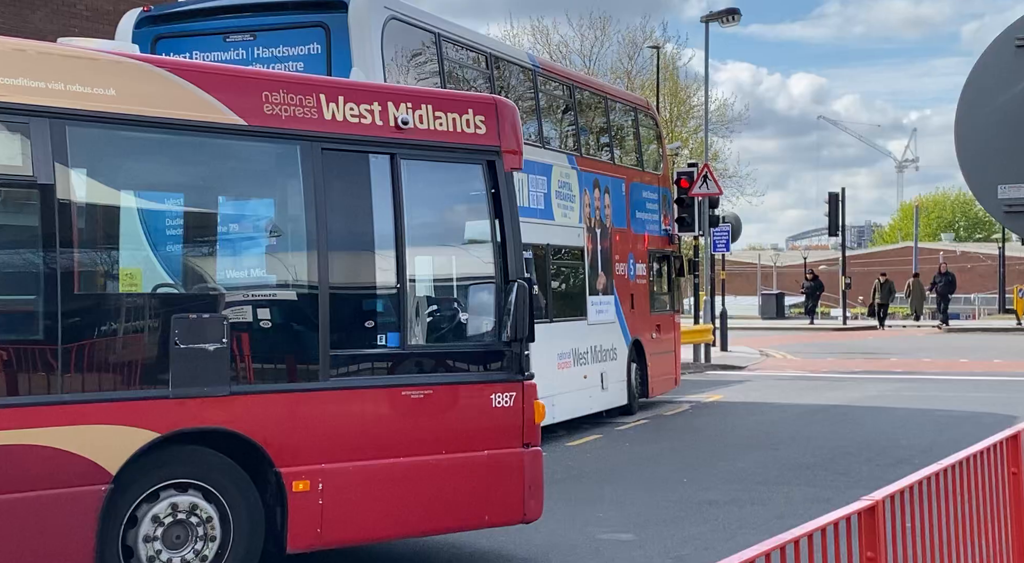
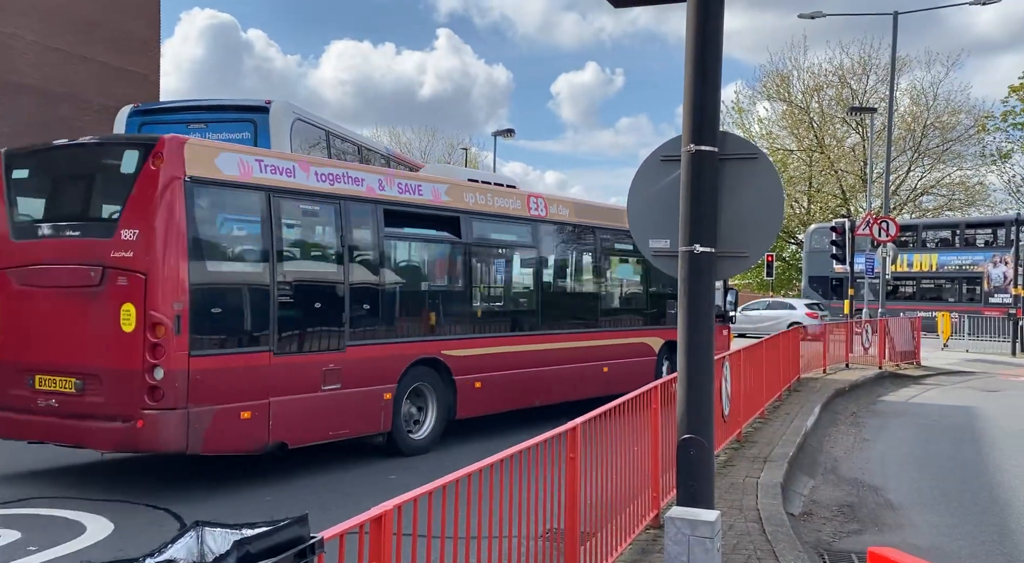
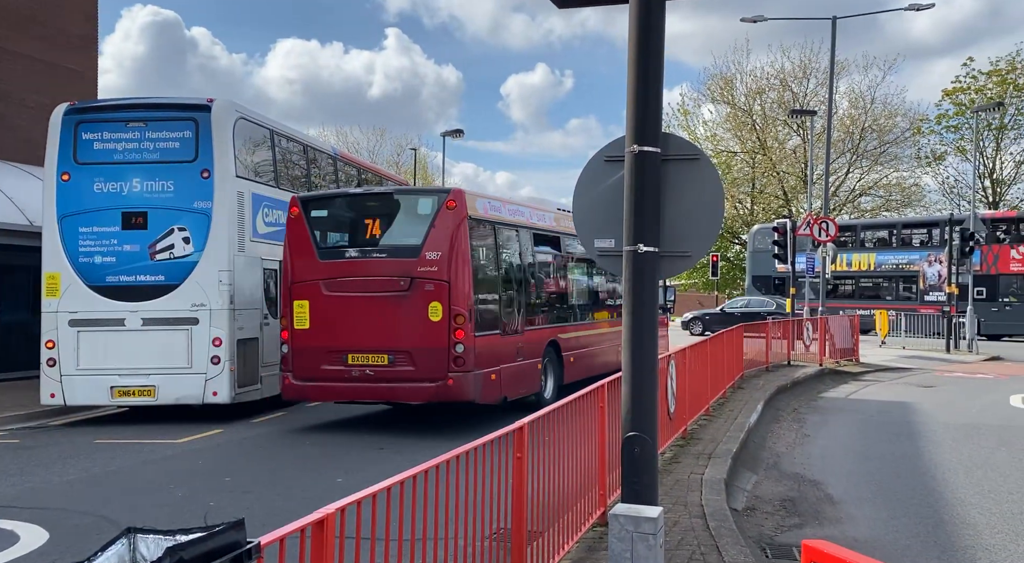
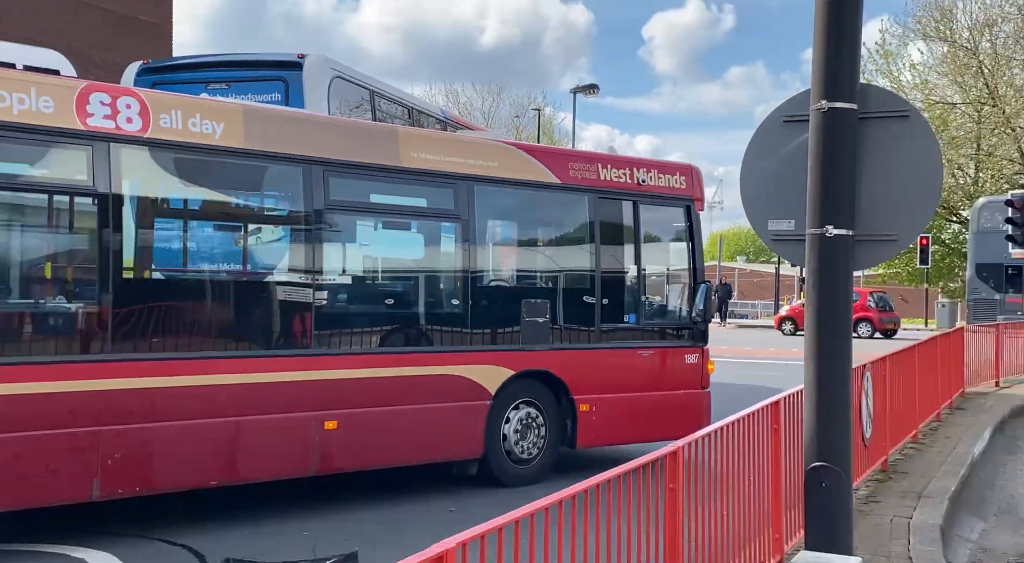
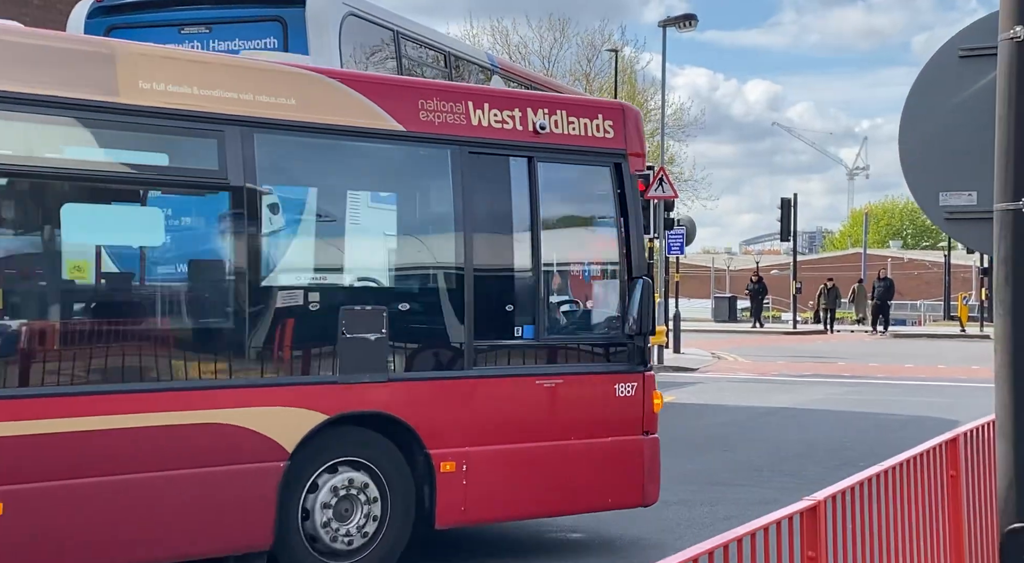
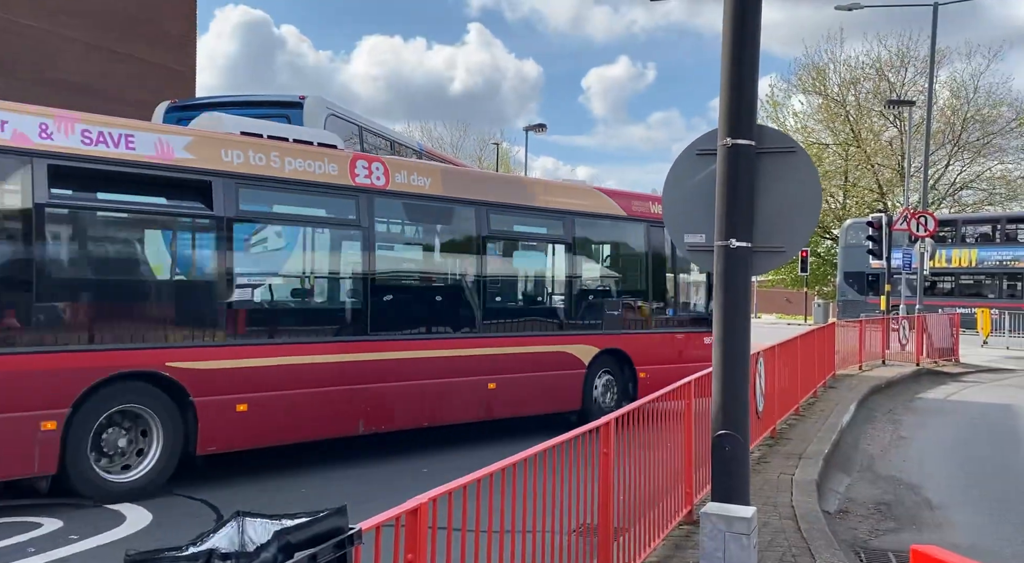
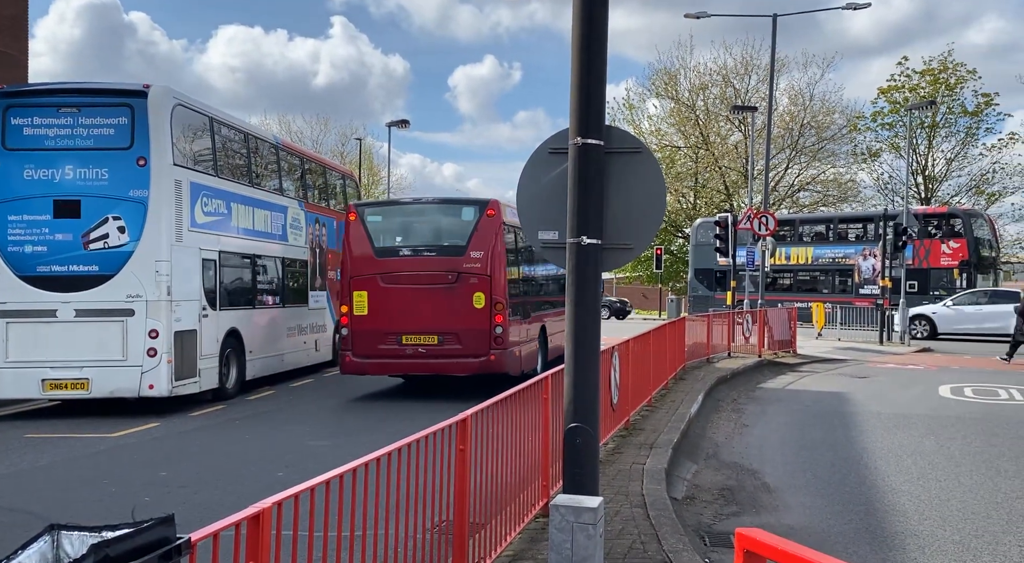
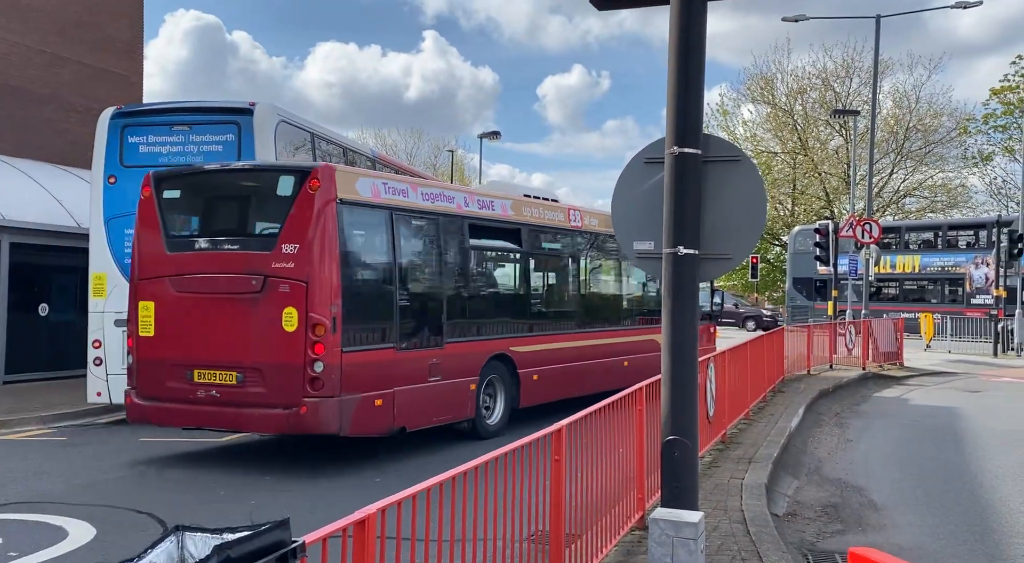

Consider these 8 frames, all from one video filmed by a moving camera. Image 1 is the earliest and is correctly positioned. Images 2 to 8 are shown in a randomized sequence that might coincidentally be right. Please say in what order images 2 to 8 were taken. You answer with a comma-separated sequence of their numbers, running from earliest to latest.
5, 4, 6, 2, 8, 3, 7
